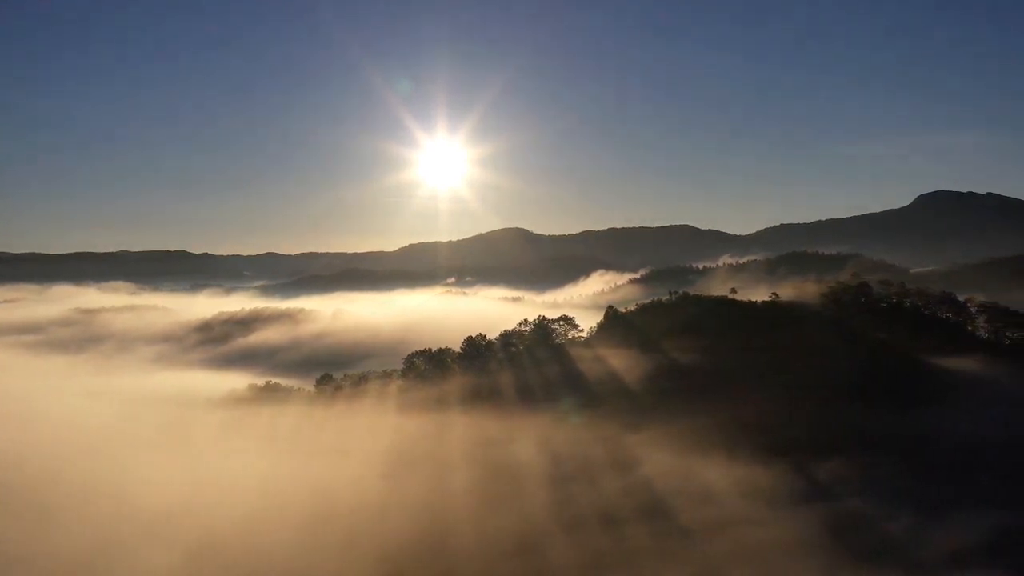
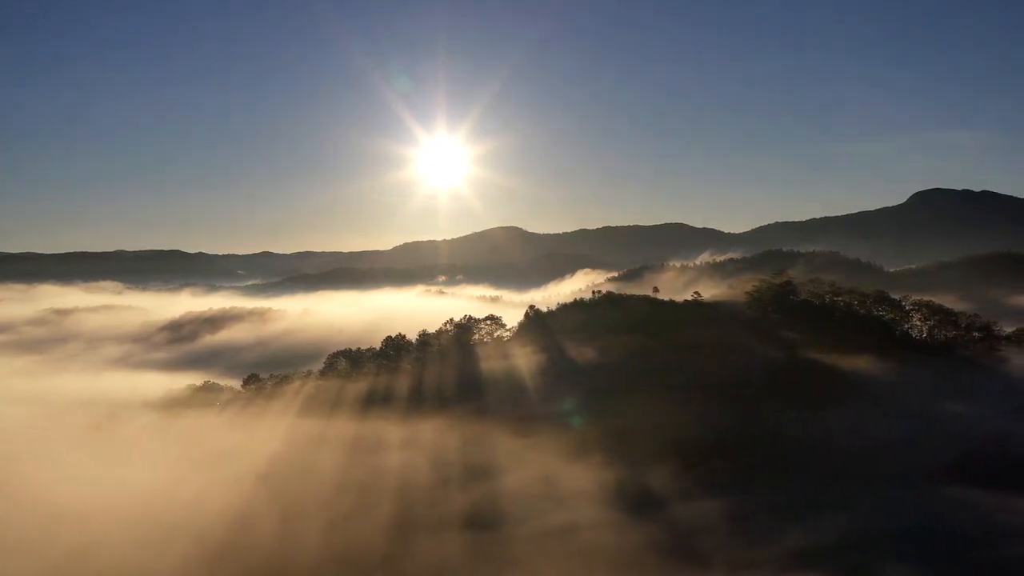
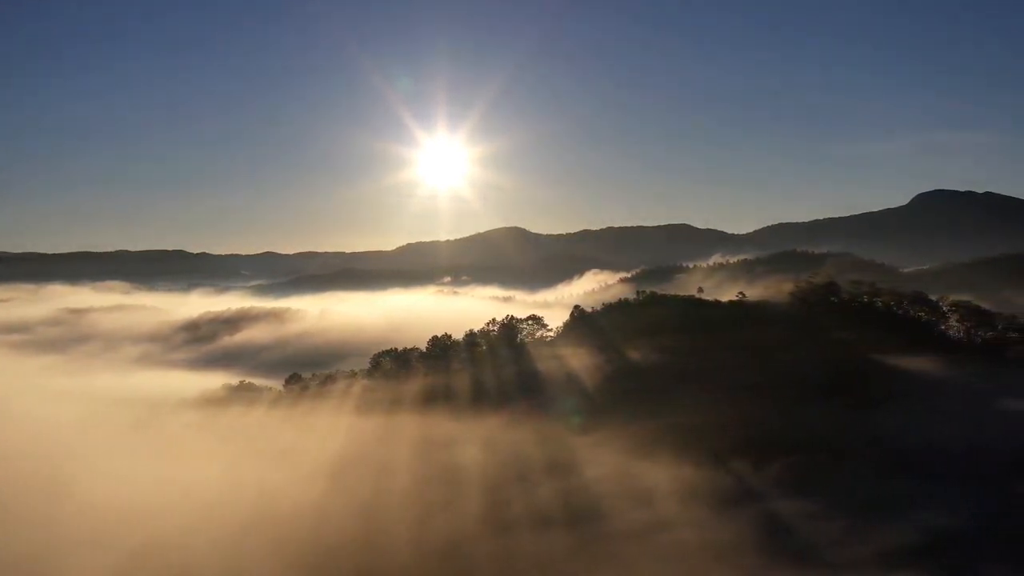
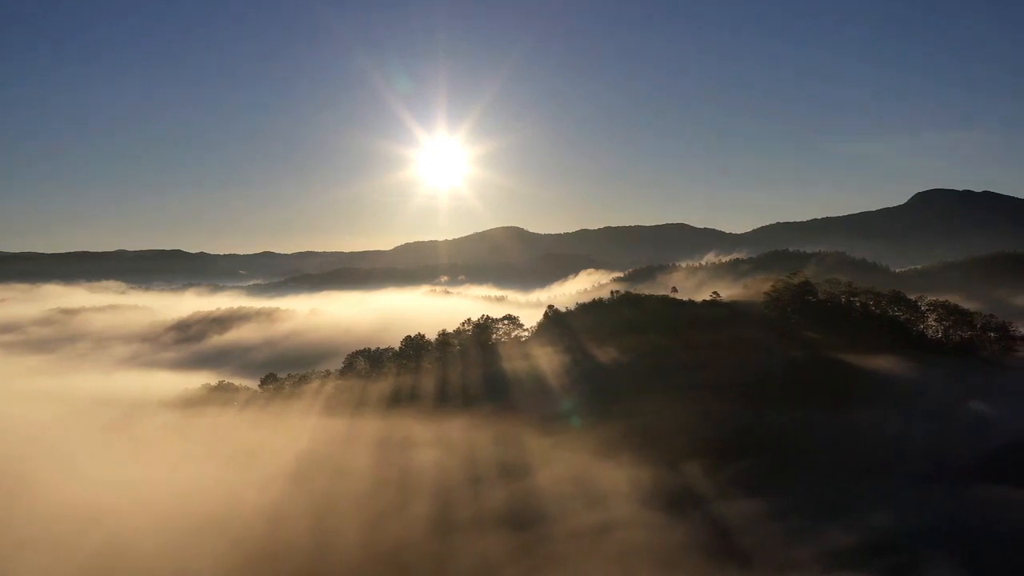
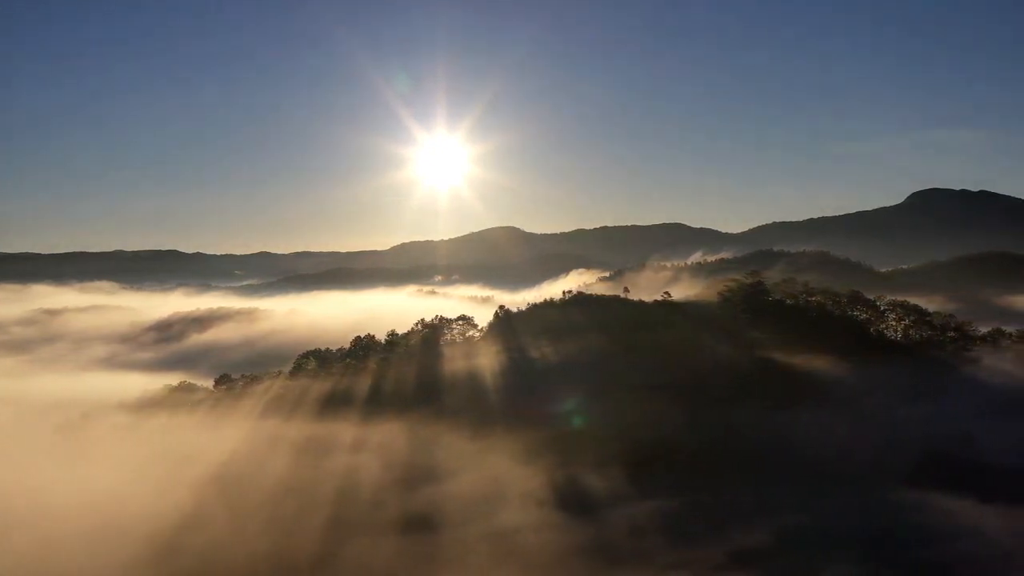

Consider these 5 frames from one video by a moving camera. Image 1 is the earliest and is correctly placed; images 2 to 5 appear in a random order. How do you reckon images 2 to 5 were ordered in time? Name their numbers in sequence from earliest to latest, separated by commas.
3, 4, 2, 5
